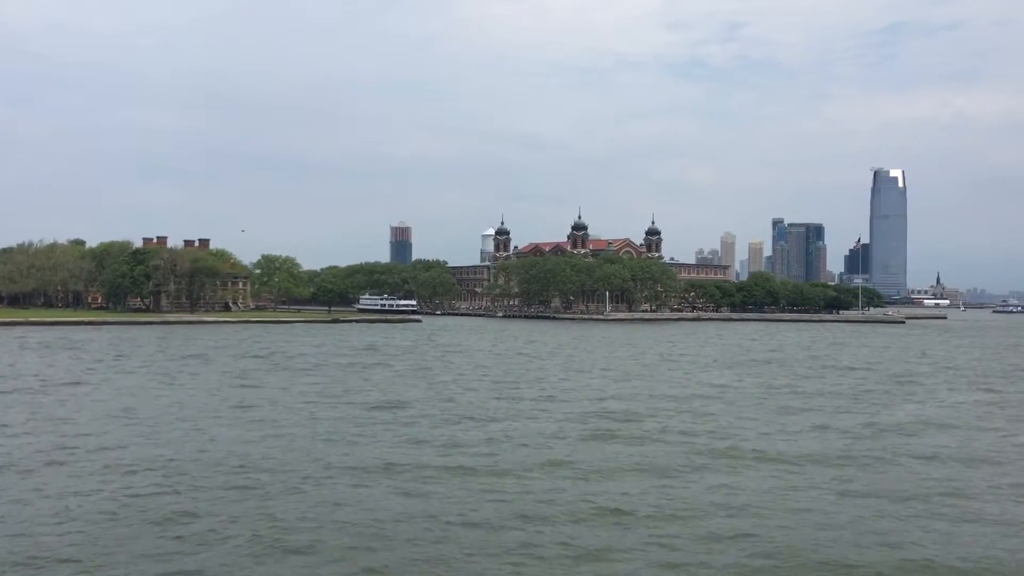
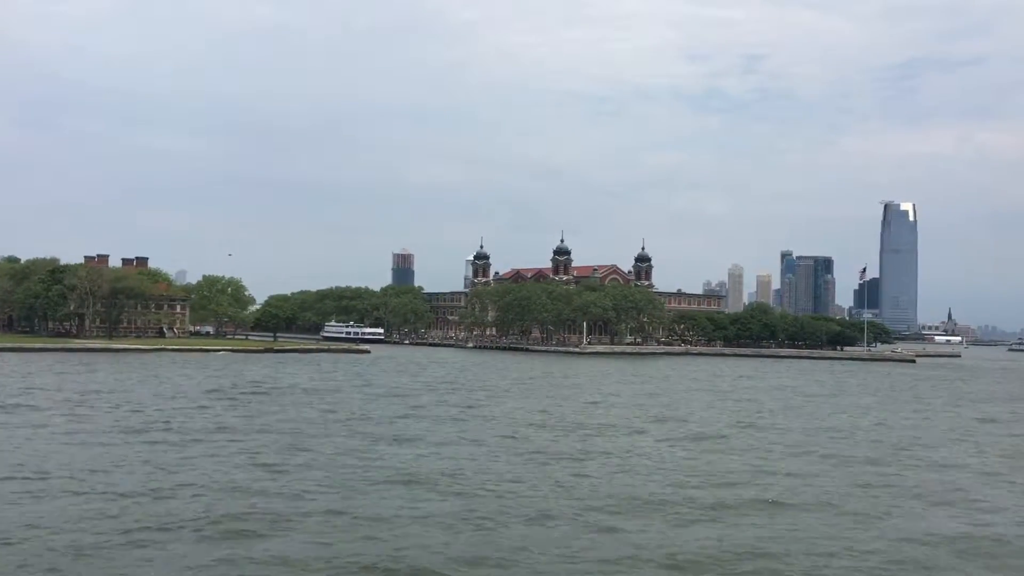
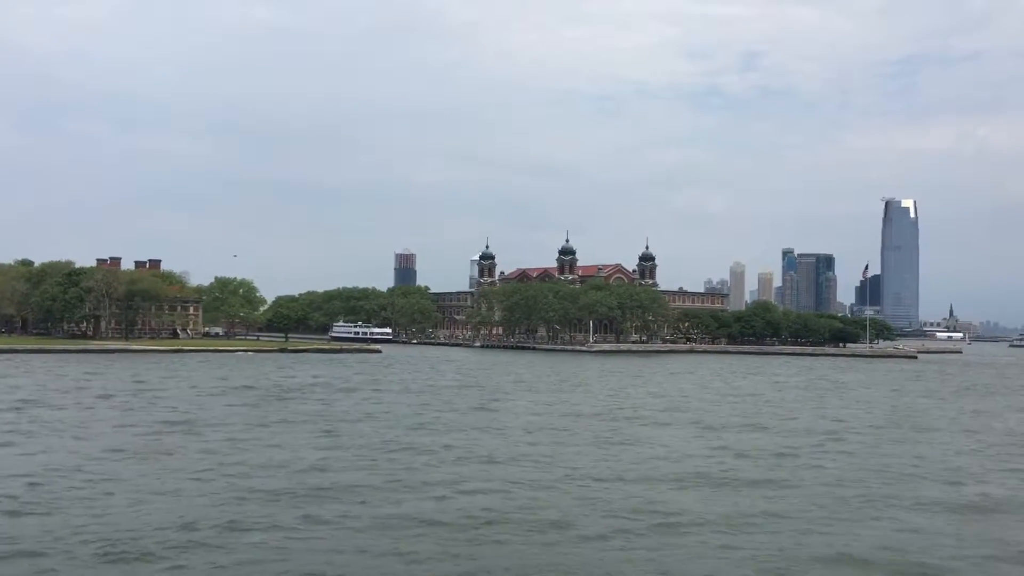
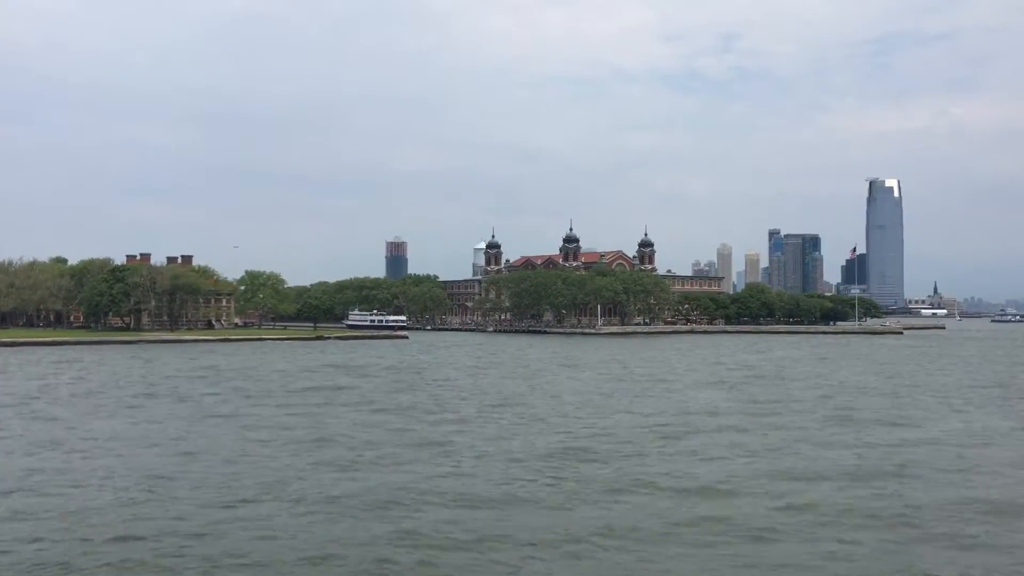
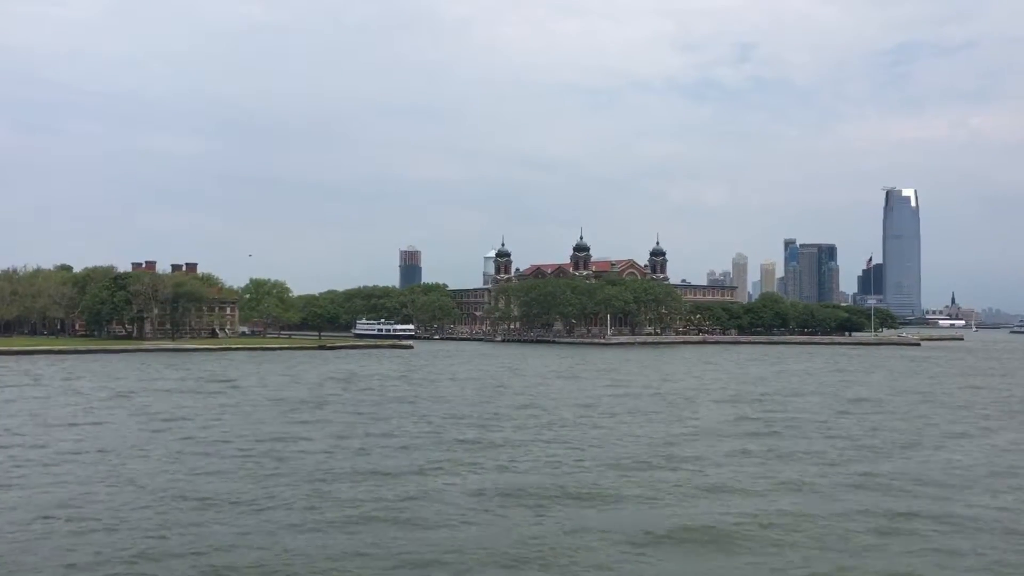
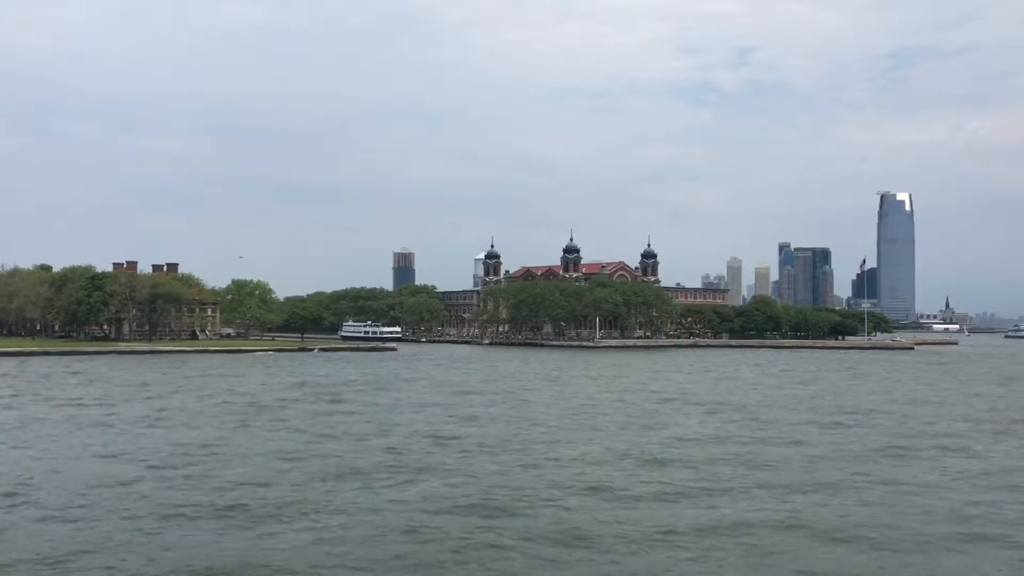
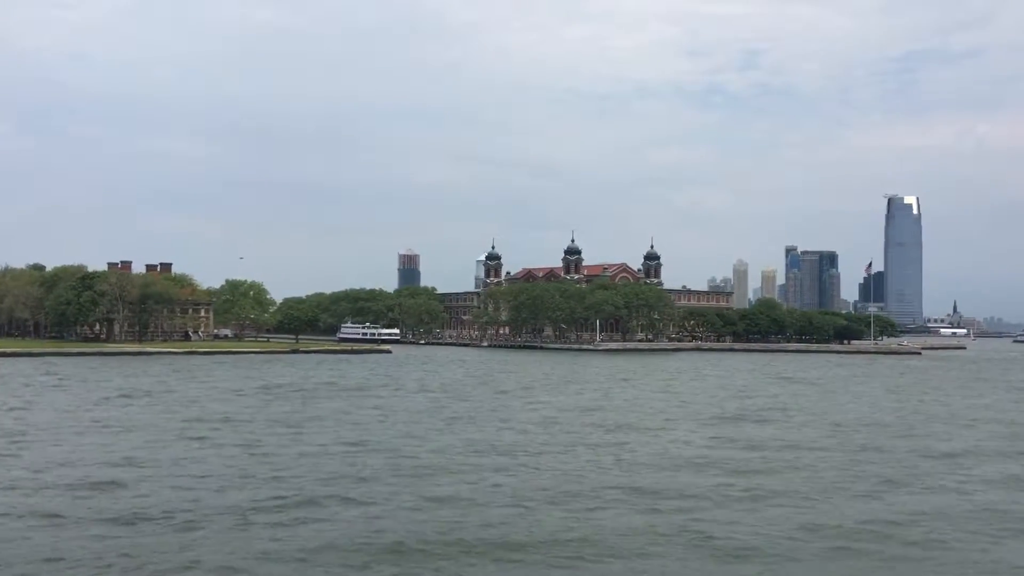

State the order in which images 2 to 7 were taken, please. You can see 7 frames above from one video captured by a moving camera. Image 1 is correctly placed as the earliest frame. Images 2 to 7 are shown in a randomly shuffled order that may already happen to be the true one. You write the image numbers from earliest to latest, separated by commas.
4, 5, 6, 7, 3, 2
